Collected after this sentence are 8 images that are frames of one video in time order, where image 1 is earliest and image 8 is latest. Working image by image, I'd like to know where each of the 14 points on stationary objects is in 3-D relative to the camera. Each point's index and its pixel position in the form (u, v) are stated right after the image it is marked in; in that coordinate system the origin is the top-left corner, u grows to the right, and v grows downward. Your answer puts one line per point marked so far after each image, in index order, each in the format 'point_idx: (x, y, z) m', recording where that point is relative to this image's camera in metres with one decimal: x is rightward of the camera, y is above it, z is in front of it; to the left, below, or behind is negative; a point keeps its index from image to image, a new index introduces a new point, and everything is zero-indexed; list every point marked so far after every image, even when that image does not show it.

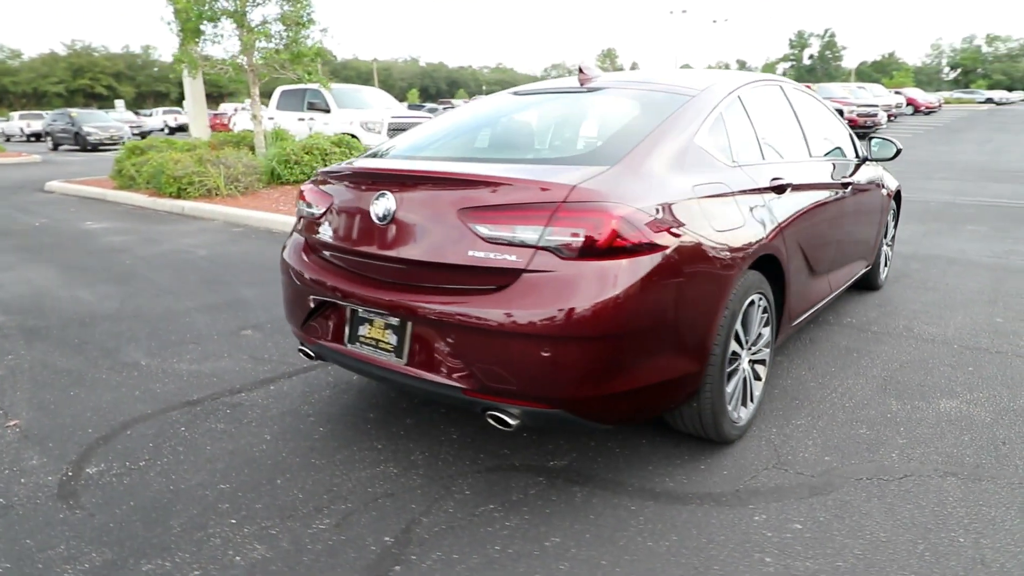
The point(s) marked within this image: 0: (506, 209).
0: (0.0, +0.3, +2.5) m
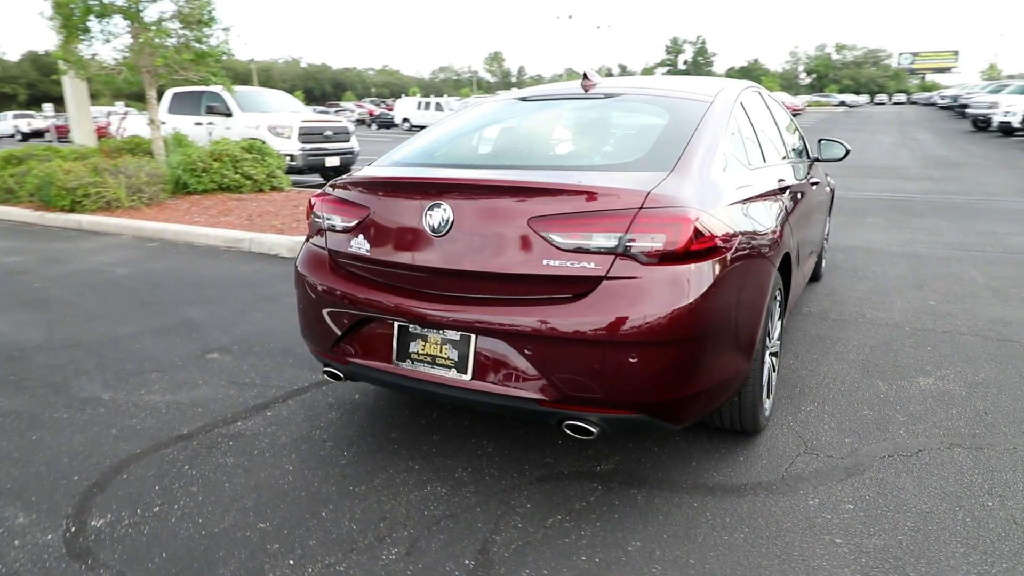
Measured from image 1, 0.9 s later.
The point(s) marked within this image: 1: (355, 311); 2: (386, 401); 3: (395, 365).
0: (+0.3, +0.3, +2.5) m
1: (-0.7, -0.1, +3.0) m
2: (-0.8, -0.7, +4.0) m
3: (-0.5, -0.4, +2.9) m
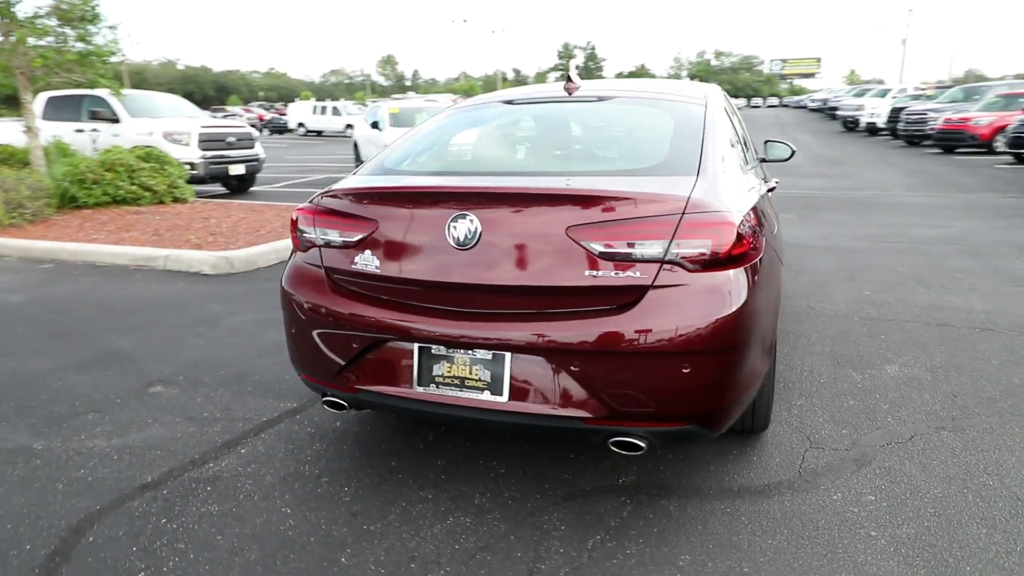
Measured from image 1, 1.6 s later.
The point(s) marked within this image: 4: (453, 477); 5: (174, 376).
0: (+0.4, +0.2, +2.4) m
1: (-0.6, -0.2, +2.7) m
2: (-0.8, -0.8, +3.7) m
3: (-0.4, -0.4, +2.7) m
4: (-0.3, -0.9, +3.1) m
5: (-2.3, -0.6, +4.5) m
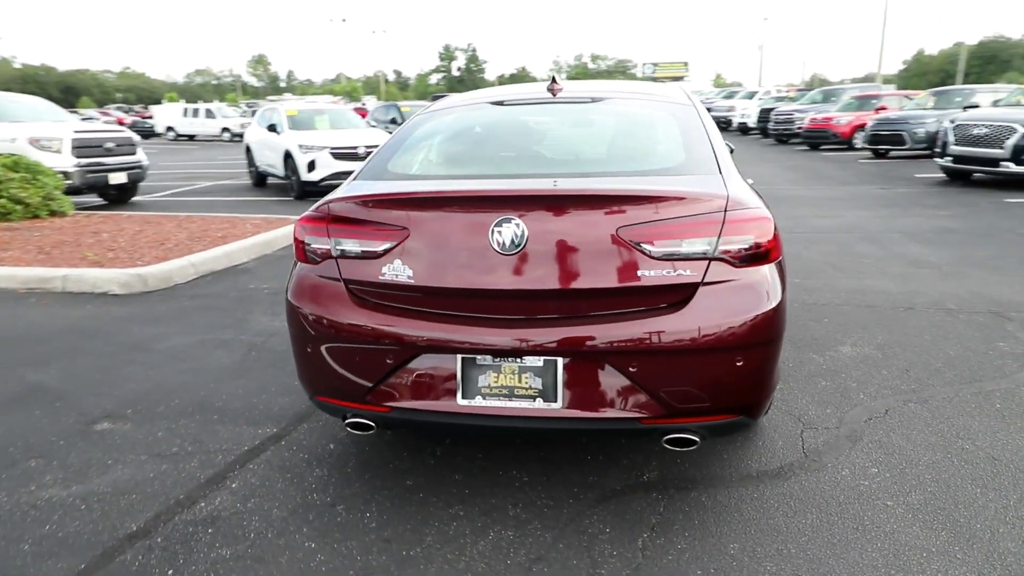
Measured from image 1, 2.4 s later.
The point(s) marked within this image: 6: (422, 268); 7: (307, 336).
0: (+0.6, +0.2, +2.5) m
1: (-0.4, -0.2, +2.6) m
2: (-0.8, -0.8, +3.5) m
3: (-0.2, -0.5, +2.6) m
4: (-0.2, -0.9, +3.0) m
5: (-2.4, -0.8, +4.1) m
6: (-0.3, +0.1, +2.6) m
7: (-0.9, -0.2, +2.8) m
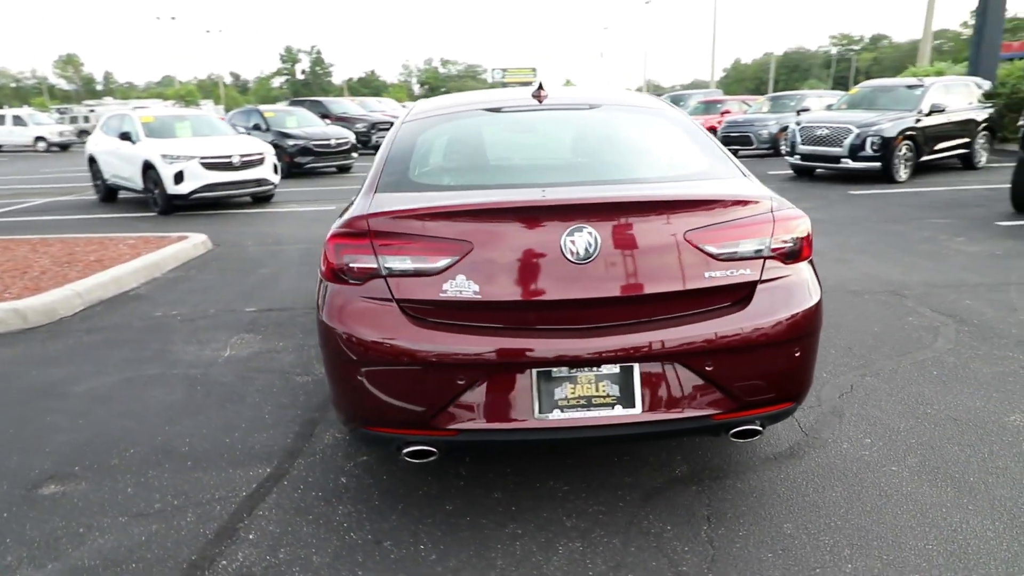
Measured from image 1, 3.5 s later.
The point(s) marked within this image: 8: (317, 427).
0: (+0.9, +0.2, +2.6) m
1: (-0.2, -0.3, +2.5) m
2: (-0.6, -0.9, +3.3) m
3: (+0.1, -0.5, +2.5) m
4: (0.0, -1.0, +3.0) m
5: (-2.4, -1.0, +3.5) m
6: (-0.1, 0.0, +2.5) m
7: (-0.7, -0.3, +2.6) m
8: (-1.1, -0.8, +3.8) m
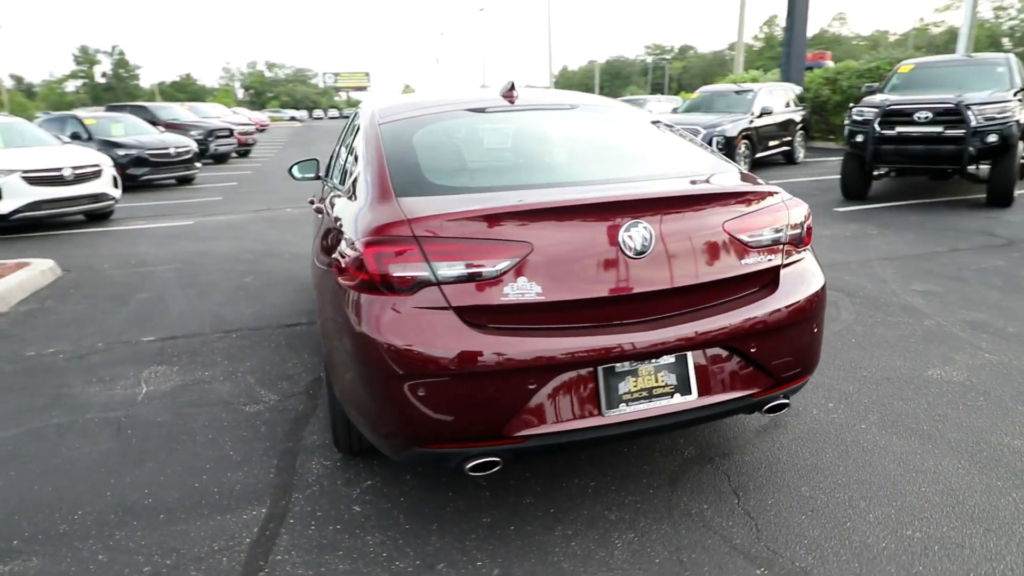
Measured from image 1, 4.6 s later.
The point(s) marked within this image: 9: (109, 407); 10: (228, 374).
0: (+1.0, +0.3, +2.8) m
1: (+0.1, -0.3, +2.4) m
2: (-0.5, -1.0, +3.1) m
3: (+0.3, -0.5, +2.5) m
4: (+0.2, -1.0, +3.0) m
5: (-2.3, -1.1, +2.9) m
6: (+0.1, 0.0, +2.4) m
7: (-0.4, -0.3, +2.4) m
8: (-1.1, -0.9, +3.5) m
9: (-2.6, -0.8, +4.2) m
10: (-2.1, -0.6, +4.7) m
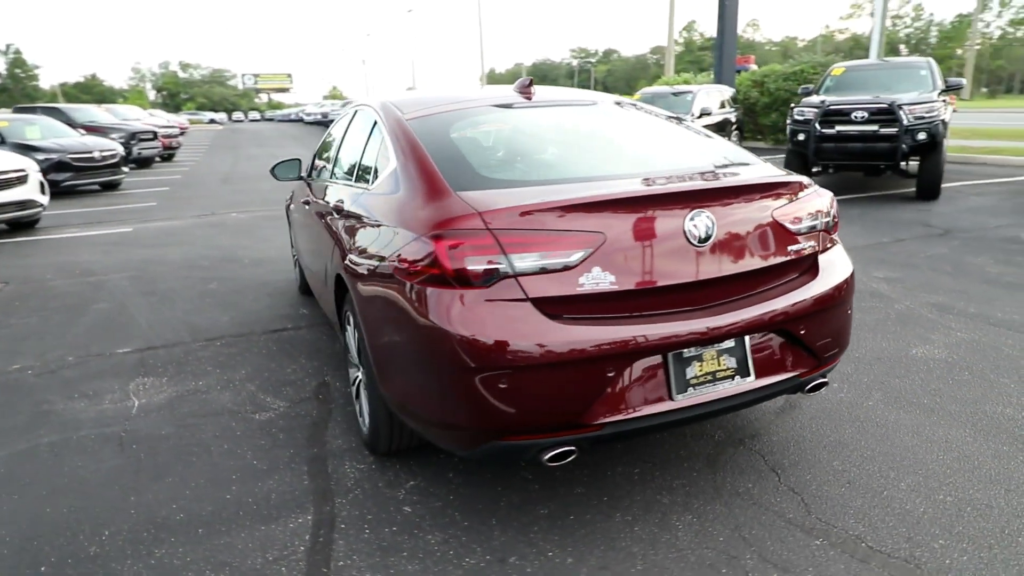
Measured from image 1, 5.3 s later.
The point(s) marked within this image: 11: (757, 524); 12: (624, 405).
0: (+1.2, +0.4, +2.9) m
1: (+0.4, -0.3, +2.5) m
2: (-0.3, -1.0, +3.1) m
3: (+0.6, -0.5, +2.6) m
4: (+0.5, -0.9, +3.0) m
5: (-2.0, -1.2, +2.7) m
6: (+0.4, +0.1, +2.5) m
7: (-0.2, -0.3, +2.4) m
8: (-1.0, -0.9, +3.4) m
9: (-2.5, -0.8, +4.0) m
10: (-2.0, -0.7, +4.5) m
11: (+1.0, -1.0, +2.8) m
12: (+0.4, -0.5, +2.5) m
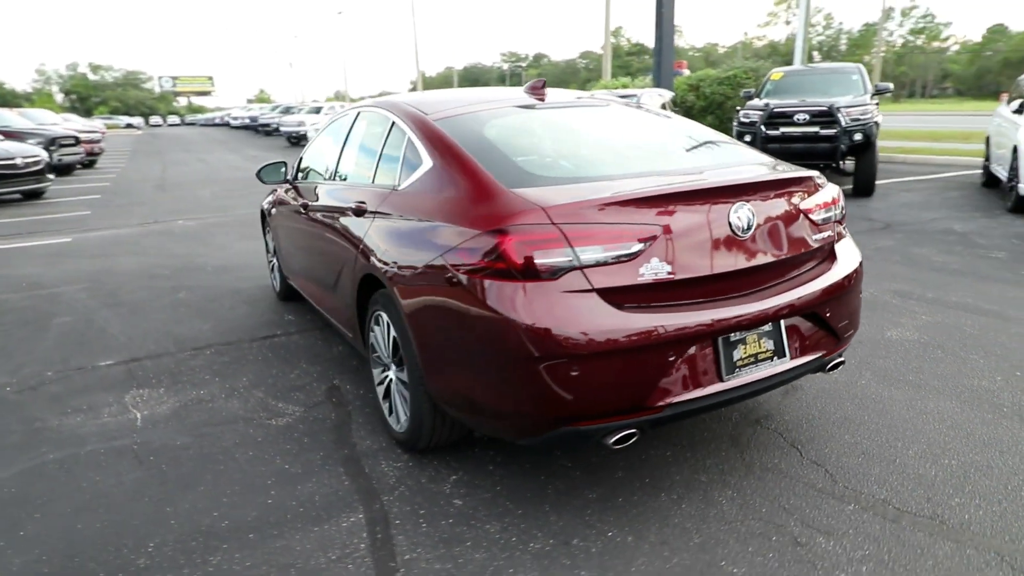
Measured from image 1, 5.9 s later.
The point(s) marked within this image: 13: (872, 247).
0: (+1.4, +0.4, +3.1) m
1: (+0.6, -0.2, +2.6) m
2: (-0.1, -1.0, +3.1) m
3: (+0.9, -0.4, +2.7) m
4: (+0.7, -0.9, +3.2) m
5: (-1.7, -1.2, +2.6) m
6: (+0.6, +0.1, +2.6) m
7: (+0.1, -0.3, +2.5) m
8: (-0.8, -0.9, +3.4) m
9: (-2.4, -0.9, +3.8) m
10: (-1.9, -0.7, +4.4) m
11: (+1.3, -0.9, +3.0) m
12: (+0.6, -0.4, +2.7) m
13: (+4.2, +0.5, +7.7) m
